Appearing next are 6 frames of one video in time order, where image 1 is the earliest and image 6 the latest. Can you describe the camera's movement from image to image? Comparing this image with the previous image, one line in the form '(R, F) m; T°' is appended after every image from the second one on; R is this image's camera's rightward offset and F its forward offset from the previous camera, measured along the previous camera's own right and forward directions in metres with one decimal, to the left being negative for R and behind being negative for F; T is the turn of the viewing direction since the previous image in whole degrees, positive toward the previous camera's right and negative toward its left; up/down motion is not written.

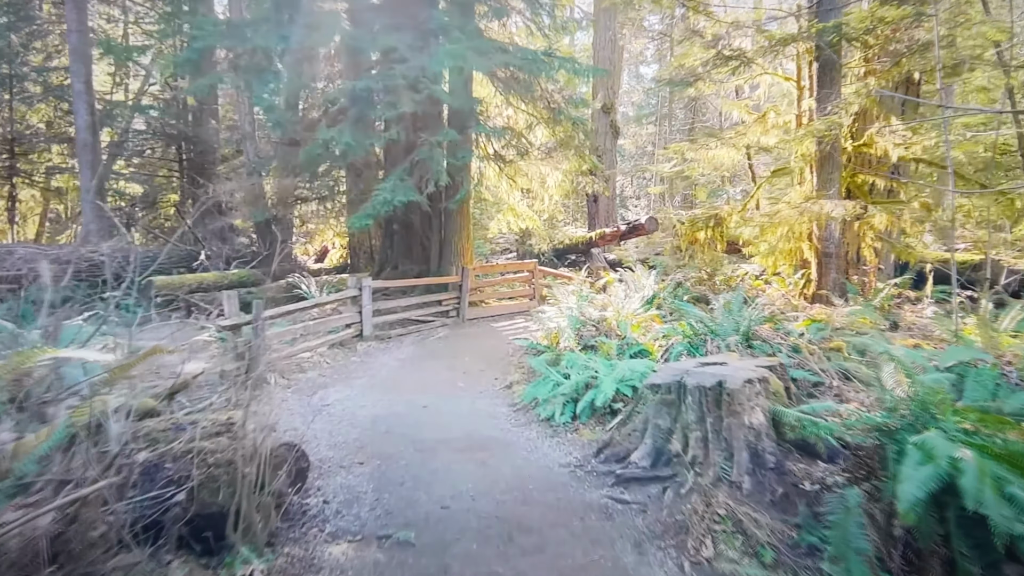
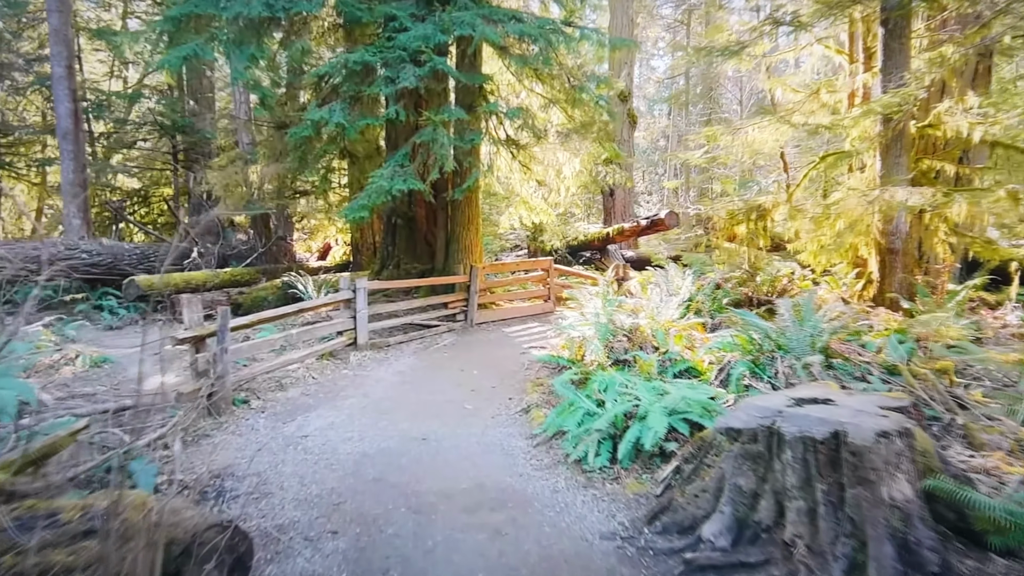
(-0.1, +0.9) m; -1°
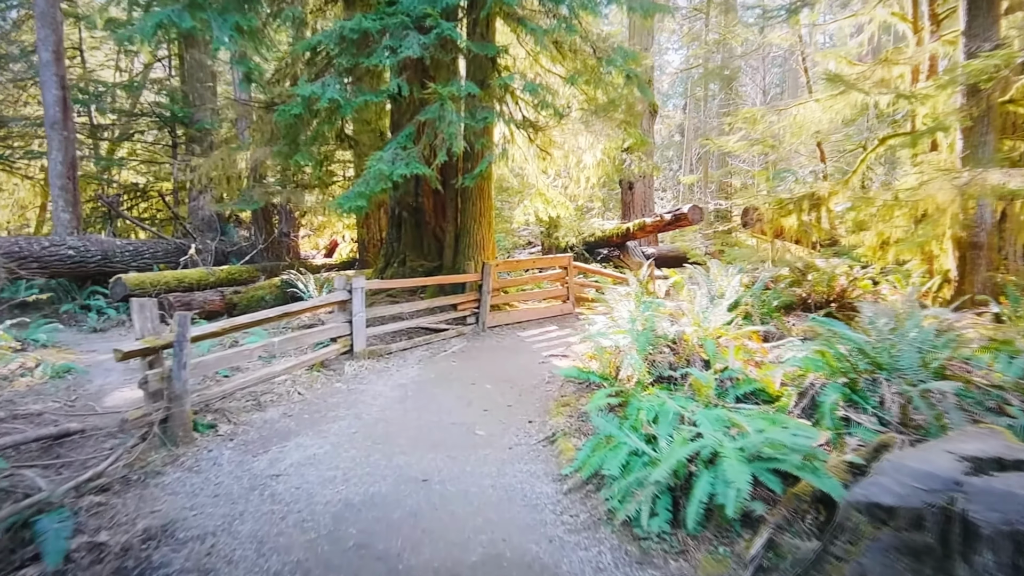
(-0.1, +0.8) m; -1°
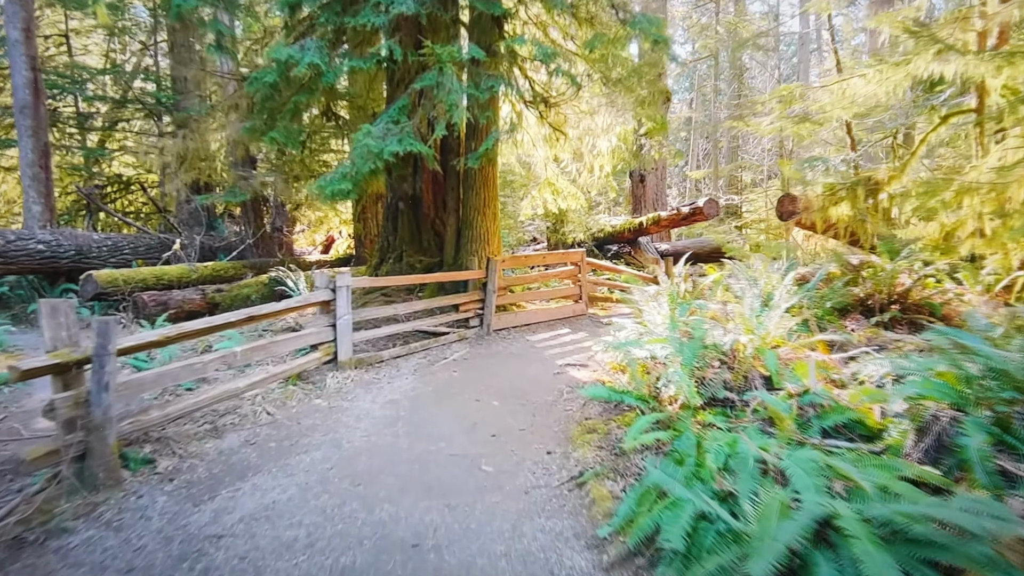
(-0.1, +0.8) m; 0°
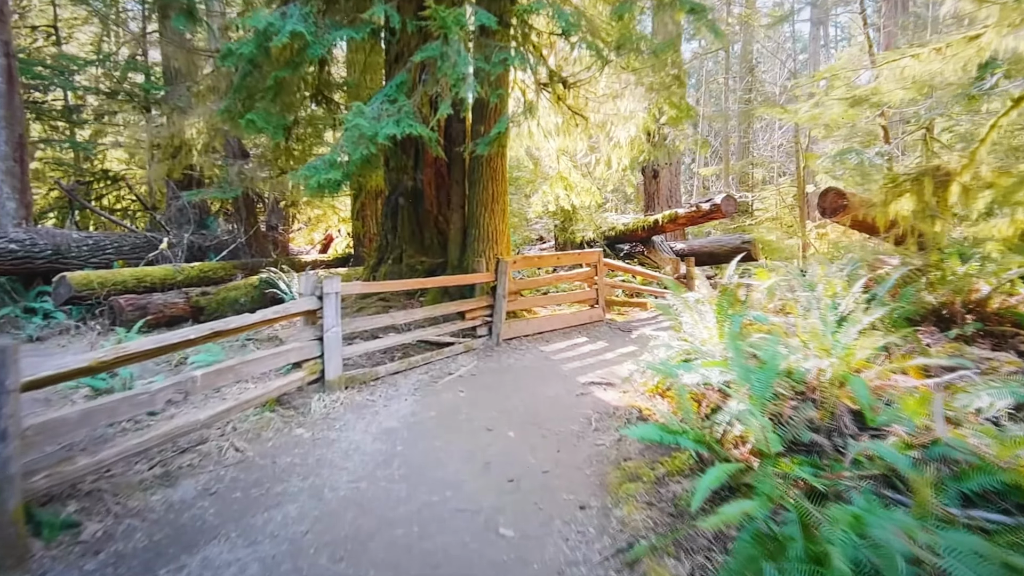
(-0.1, +0.7) m; 0°
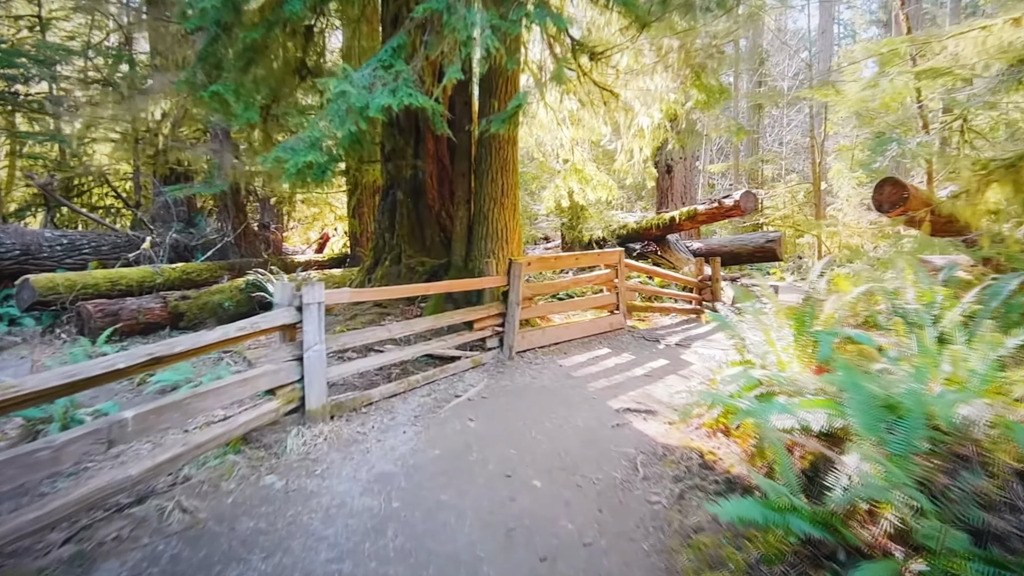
(-0.1, +0.7) m; 0°
